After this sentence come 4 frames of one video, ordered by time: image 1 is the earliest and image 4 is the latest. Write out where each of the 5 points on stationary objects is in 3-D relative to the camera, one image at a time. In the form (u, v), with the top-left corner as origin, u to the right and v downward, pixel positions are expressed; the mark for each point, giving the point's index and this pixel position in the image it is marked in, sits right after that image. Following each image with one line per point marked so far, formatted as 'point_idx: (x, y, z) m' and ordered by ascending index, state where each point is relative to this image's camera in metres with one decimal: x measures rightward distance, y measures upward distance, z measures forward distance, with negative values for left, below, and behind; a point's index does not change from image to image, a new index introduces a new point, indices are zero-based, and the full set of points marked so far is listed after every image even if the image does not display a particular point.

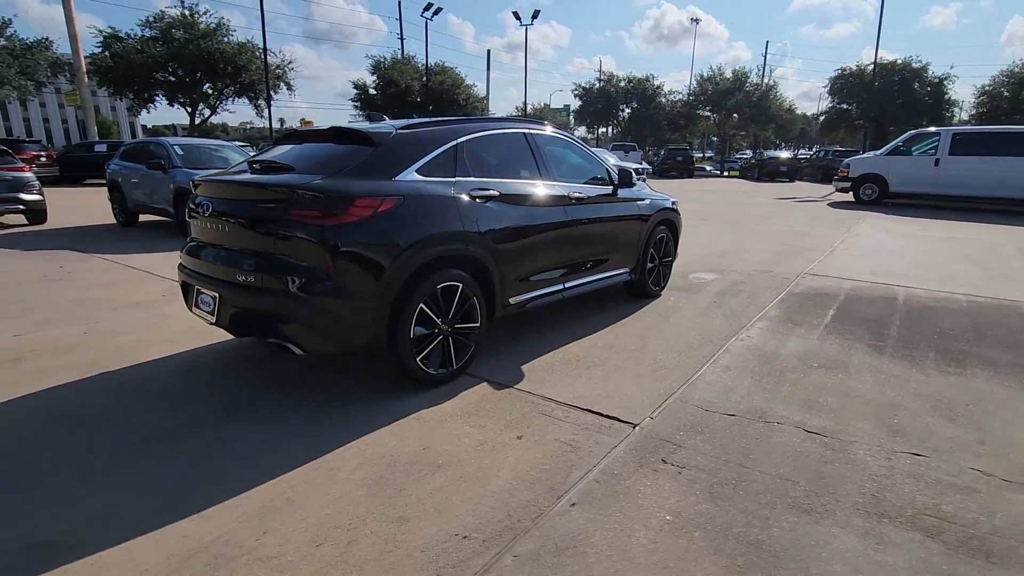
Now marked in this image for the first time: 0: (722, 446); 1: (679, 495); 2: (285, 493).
0: (+1.2, -0.9, +3.2) m
1: (+0.8, -1.0, +2.7) m
2: (-1.1, -1.0, +2.7) m
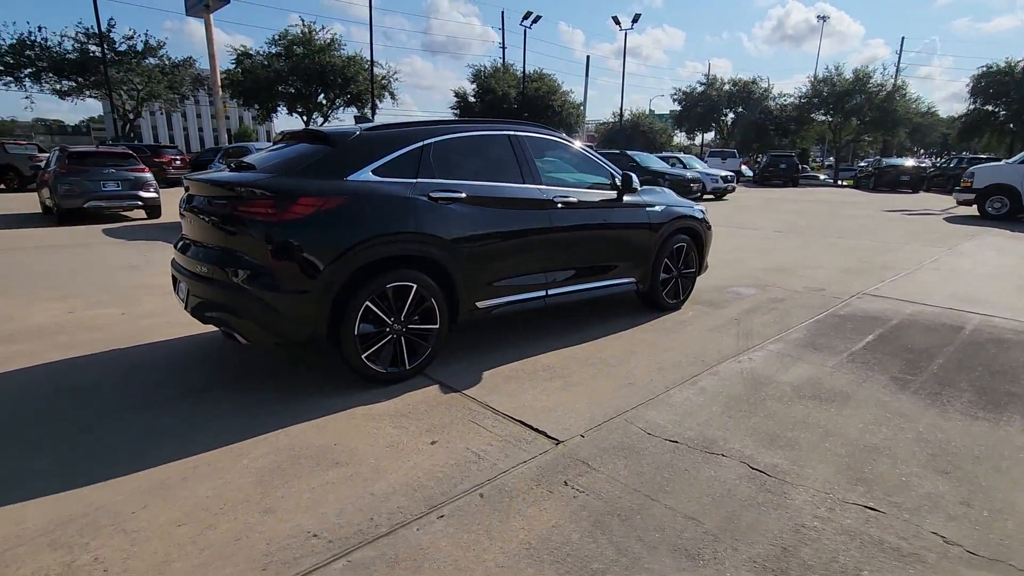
0: (+0.7, -1.0, +2.9) m
1: (+0.2, -1.1, +2.5) m
2: (-1.7, -1.0, +2.9) m
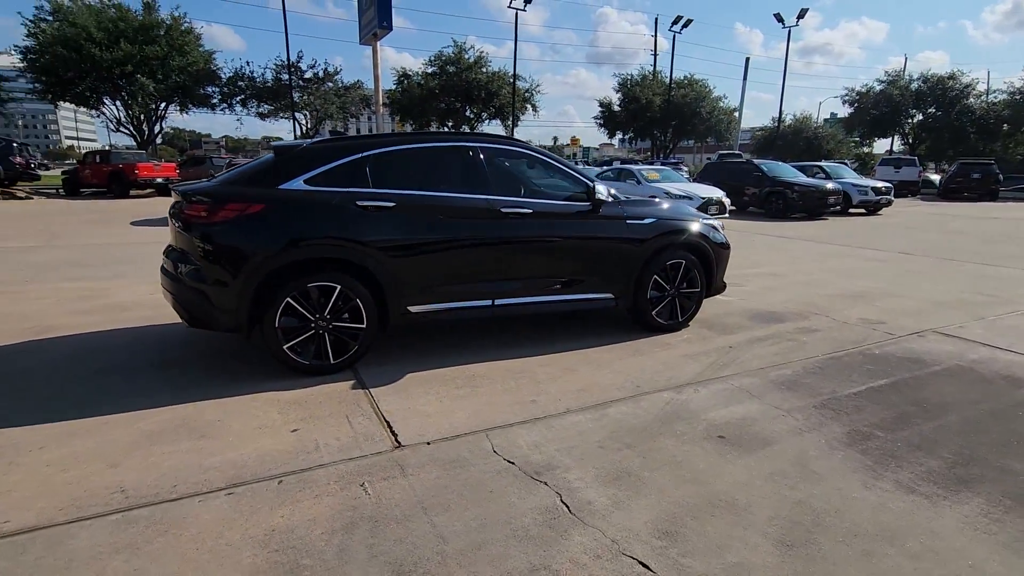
0: (-0.4, -1.1, +2.9) m
1: (-0.9, -1.1, +2.6) m
2: (-2.7, -0.9, +3.5) m
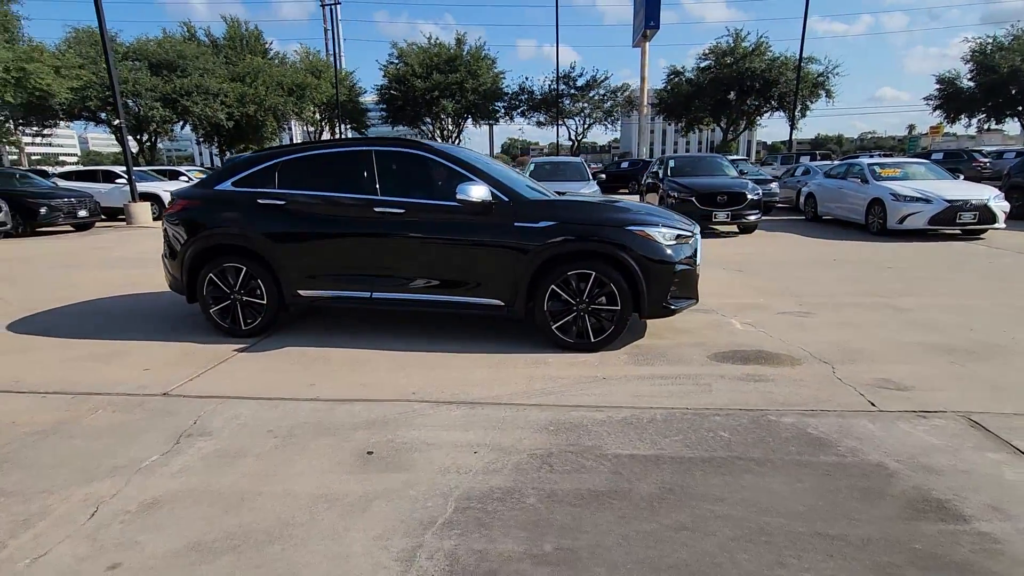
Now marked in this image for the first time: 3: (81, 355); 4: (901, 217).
0: (-2.6, -0.9, +3.6) m
1: (-3.2, -0.9, +3.7) m
2: (-4.2, -0.5, +5.3) m
3: (-3.9, -0.6, +4.9) m
4: (+8.5, +1.6, +11.8) m
